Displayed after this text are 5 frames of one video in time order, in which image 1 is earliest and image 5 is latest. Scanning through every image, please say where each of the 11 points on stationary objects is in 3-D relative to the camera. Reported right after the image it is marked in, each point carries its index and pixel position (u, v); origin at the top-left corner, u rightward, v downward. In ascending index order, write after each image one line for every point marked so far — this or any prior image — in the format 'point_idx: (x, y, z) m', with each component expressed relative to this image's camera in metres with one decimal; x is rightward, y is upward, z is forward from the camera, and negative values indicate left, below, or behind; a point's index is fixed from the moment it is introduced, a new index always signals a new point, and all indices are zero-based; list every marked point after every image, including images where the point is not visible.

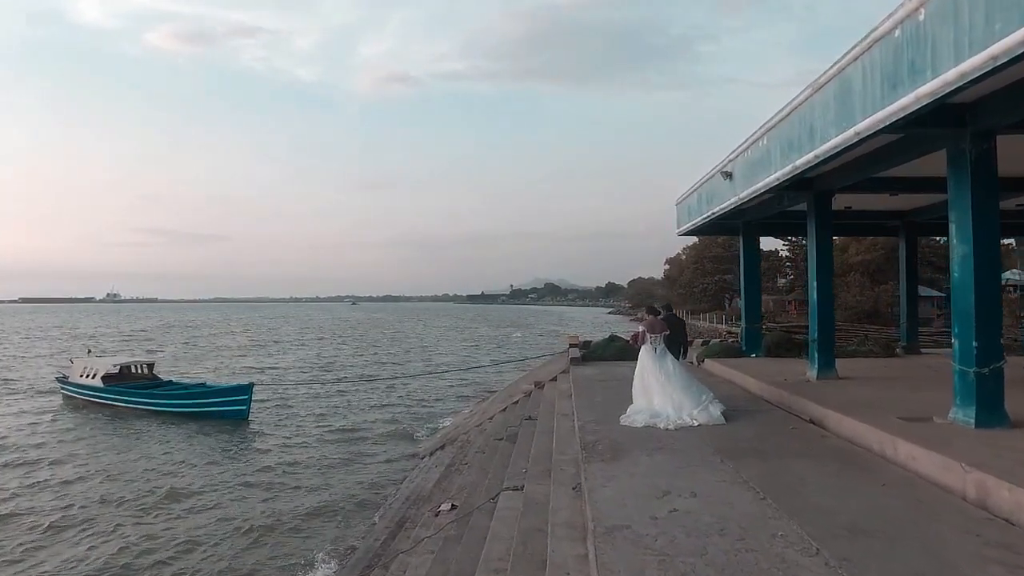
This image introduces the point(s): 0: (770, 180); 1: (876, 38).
0: (+3.4, +1.4, +9.4) m
1: (+3.0, +2.1, +5.9) m
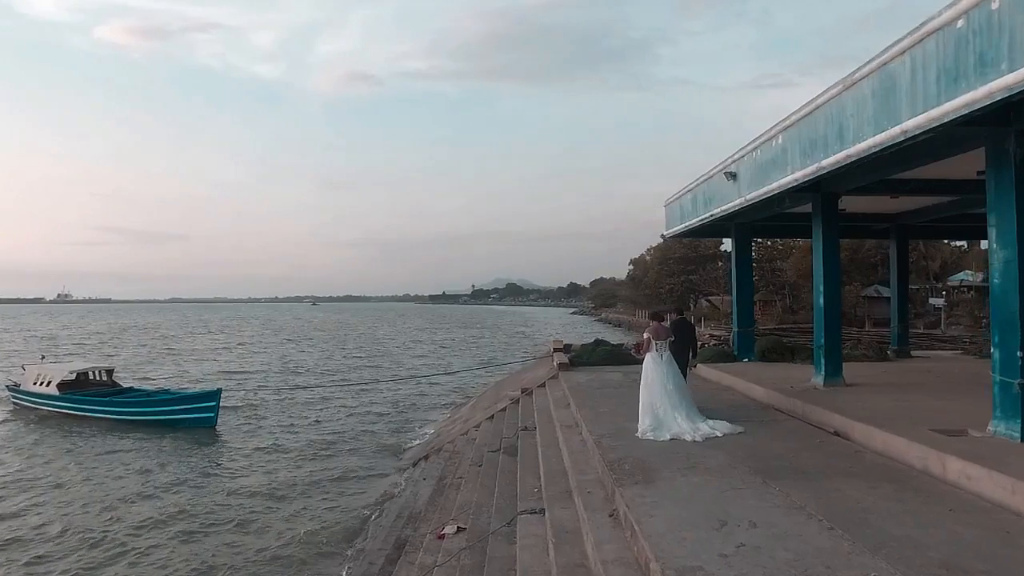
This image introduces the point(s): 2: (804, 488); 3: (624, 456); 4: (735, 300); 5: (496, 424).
0: (+3.5, +1.4, +9.0) m
1: (+3.3, +2.0, +5.6) m
2: (+2.3, -1.6, +5.6) m
3: (+1.1, -1.6, +7.0) m
4: (+4.8, -0.3, +15.2) m
5: (-0.3, -2.6, +14.0) m
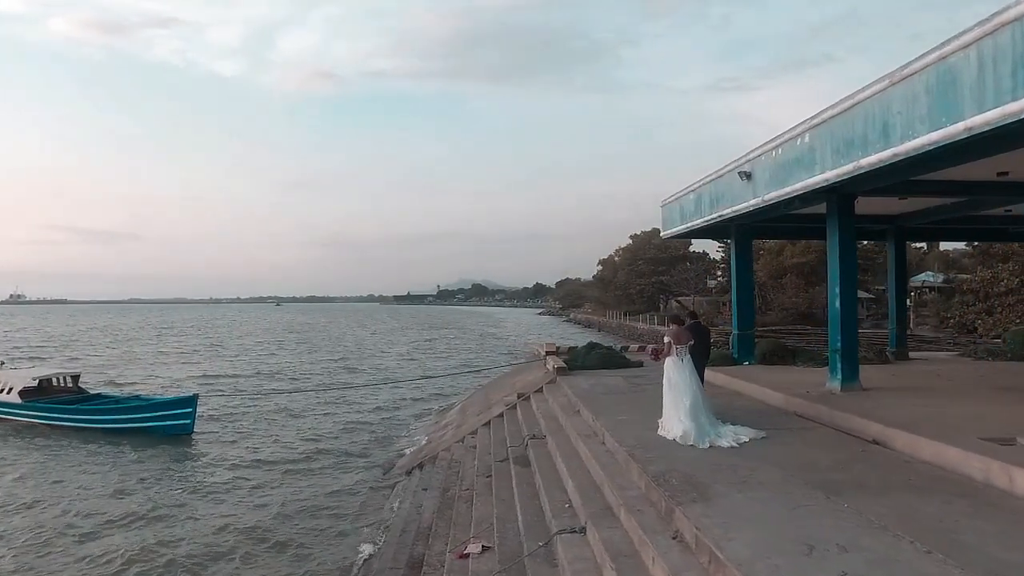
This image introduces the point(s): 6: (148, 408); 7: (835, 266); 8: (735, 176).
0: (+3.7, +1.3, +8.8) m
1: (+3.7, +2.0, +5.3) m
2: (+2.7, -1.6, +5.3) m
3: (+1.4, -1.7, +6.6) m
4: (+4.7, -0.3, +15.0) m
5: (-0.3, -2.7, +13.5) m
6: (-10.1, -3.3, +19.7) m
7: (+4.8, +0.3, +10.6) m
8: (+3.6, +1.8, +11.6) m
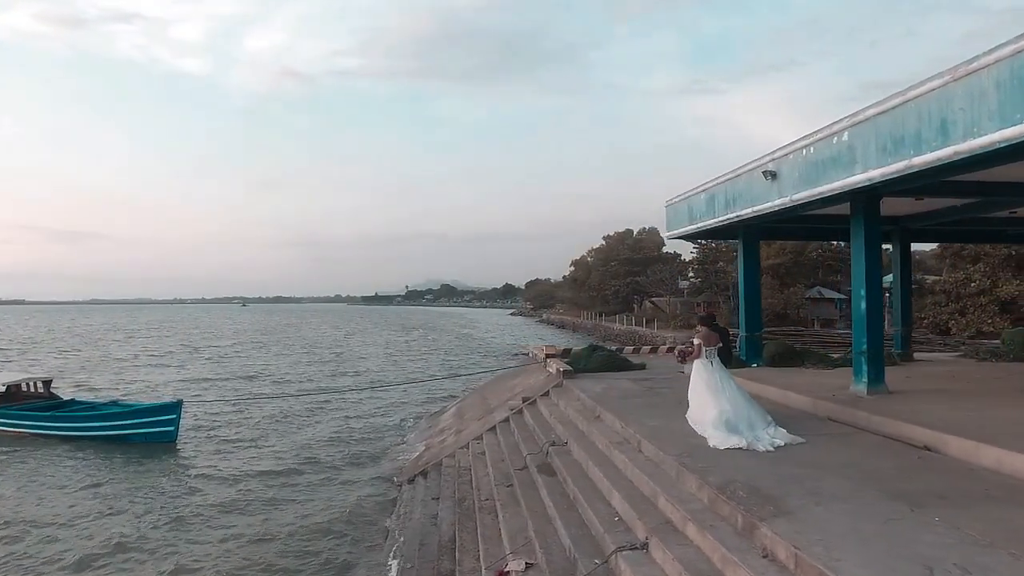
0: (+4.1, +1.3, +8.6) m
1: (+4.2, +2.0, +5.1) m
2: (+3.2, -1.6, +5.0) m
3: (+1.9, -1.7, +6.3) m
4: (+4.8, -0.3, +14.8) m
5: (-0.1, -2.7, +13.1) m
6: (-10.1, -3.4, +18.9) m
7: (+5.1, +0.3, +10.5) m
8: (+3.9, +1.8, +11.4) m
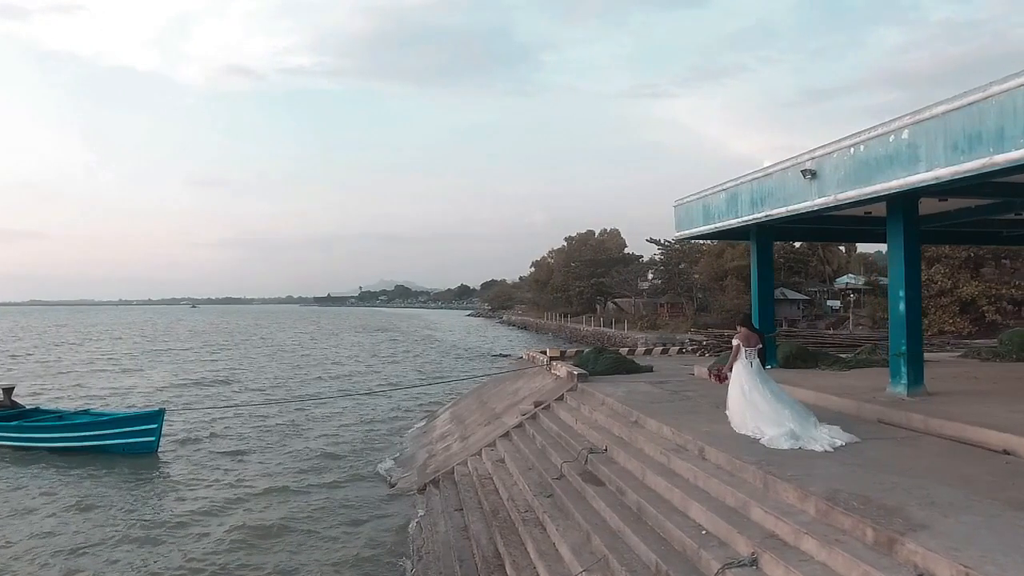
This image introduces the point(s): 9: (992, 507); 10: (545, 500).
0: (+4.7, +1.3, +8.4) m
1: (+5.0, +2.0, +5.0) m
2: (+4.1, -1.6, +4.8) m
3: (+2.7, -1.7, +6.0) m
4: (+5.0, -0.3, +14.7) m
5: (+0.2, -2.7, +12.7) m
6: (-10.1, -3.4, +17.8) m
7: (+5.6, +0.3, +10.4) m
8: (+4.3, +1.8, +11.2) m
9: (+3.6, -1.7, +5.3) m
10: (+0.4, -2.8, +9.3) m
